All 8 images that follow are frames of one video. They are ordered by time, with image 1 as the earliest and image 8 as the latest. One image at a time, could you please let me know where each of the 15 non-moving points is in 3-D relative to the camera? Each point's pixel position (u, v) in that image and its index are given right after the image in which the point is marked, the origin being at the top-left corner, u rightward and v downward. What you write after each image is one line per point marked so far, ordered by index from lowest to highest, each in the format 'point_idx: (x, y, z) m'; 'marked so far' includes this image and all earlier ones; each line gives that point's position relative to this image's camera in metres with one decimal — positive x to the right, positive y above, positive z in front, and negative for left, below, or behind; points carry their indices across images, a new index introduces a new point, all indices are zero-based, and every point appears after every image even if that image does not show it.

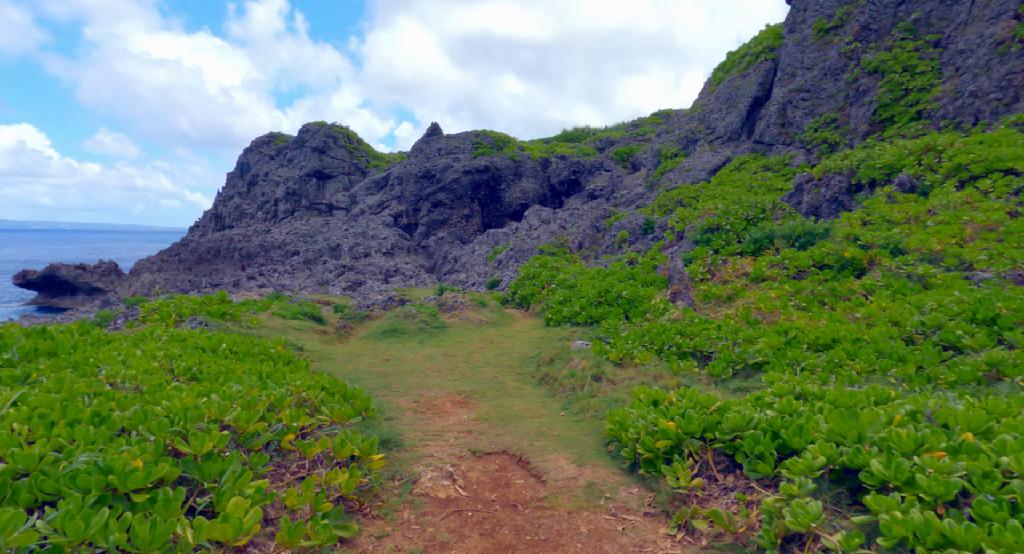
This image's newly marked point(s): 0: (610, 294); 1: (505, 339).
0: (+2.6, -0.5, +15.4) m
1: (-0.2, -1.5, +14.0) m
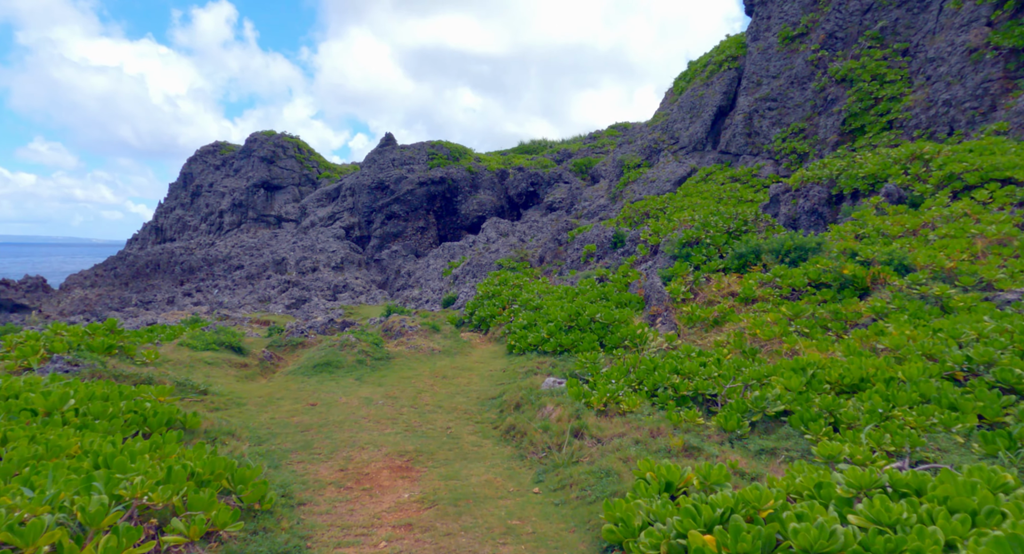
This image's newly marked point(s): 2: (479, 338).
0: (+1.6, -0.9, +13.5) m
1: (-1.0, -2.0, +11.9) m
2: (-0.9, -1.8, +16.2) m
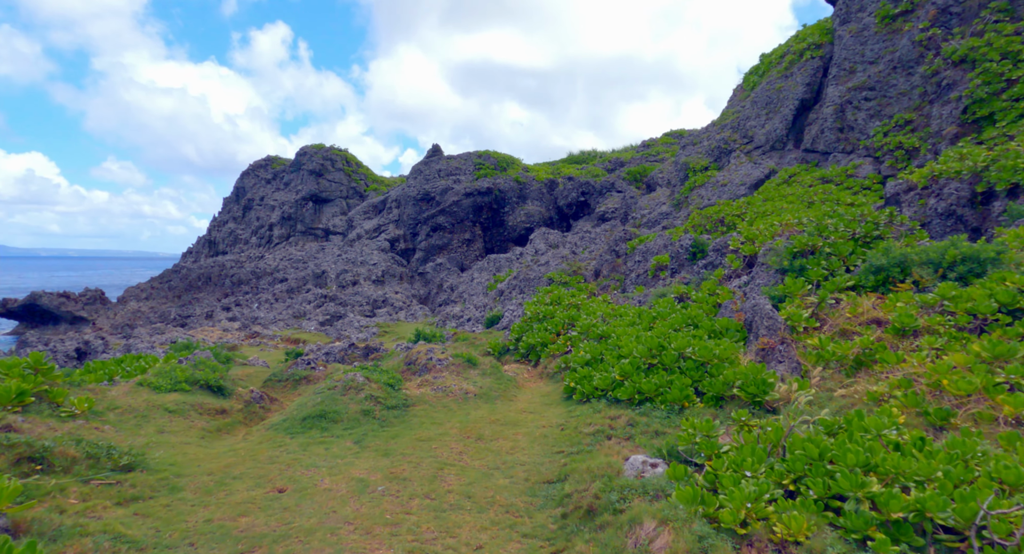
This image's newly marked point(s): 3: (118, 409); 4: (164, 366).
0: (+2.6, -1.3, +10.0) m
1: (-0.1, -2.3, +8.6) m
2: (+0.4, -2.2, +12.8) m
3: (-5.6, -1.9, +8.3) m
4: (-6.0, -1.5, +10.1) m
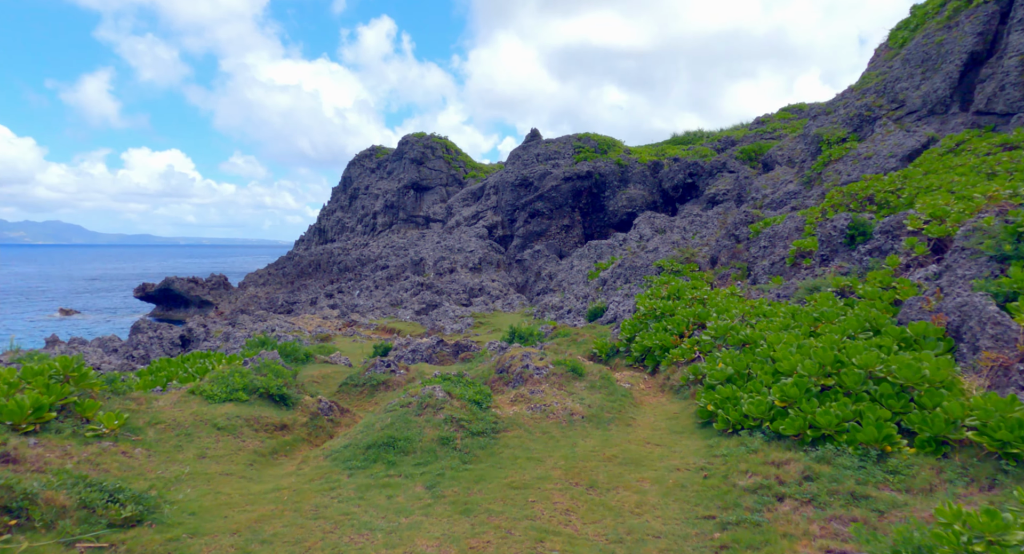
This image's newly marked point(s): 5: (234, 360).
0: (+4.2, -1.2, +7.3) m
1: (+1.2, -2.2, +6.4) m
2: (+2.4, -2.0, +10.5) m
3: (-4.2, -1.8, +7.0) m
4: (-4.3, -1.4, +8.8) m
5: (-4.5, -1.4, +9.5) m
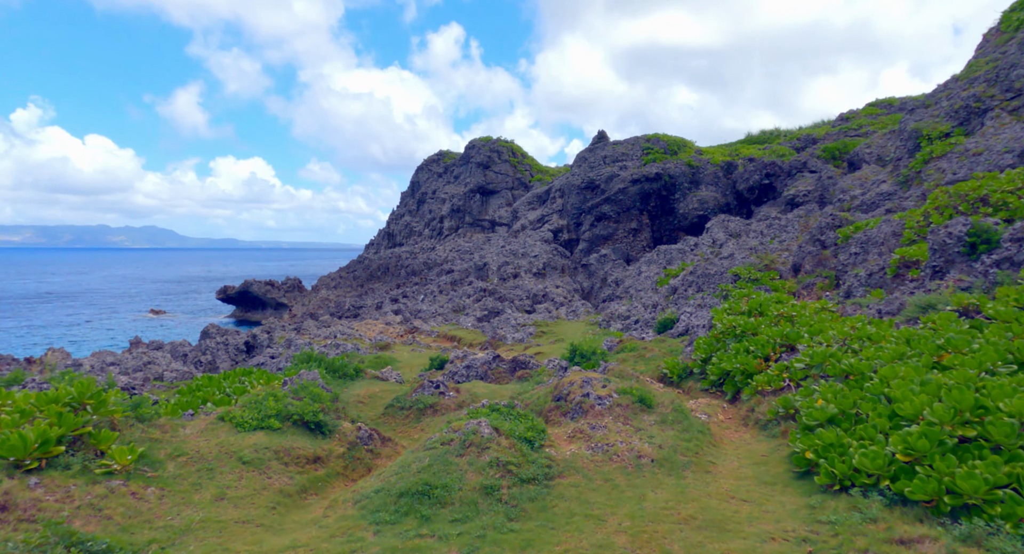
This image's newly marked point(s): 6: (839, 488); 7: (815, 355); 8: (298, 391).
0: (+4.7, -1.4, +5.8) m
1: (+1.7, -2.4, +5.2) m
2: (+3.3, -2.2, +9.2) m
3: (-3.6, -2.0, +6.4) m
4: (-3.5, -1.6, +8.2) m
5: (-3.7, -1.6, +9.0) m
6: (+3.4, -2.2, +6.2) m
7: (+4.6, -1.2, +9.0) m
8: (-3.1, -1.6, +8.4) m
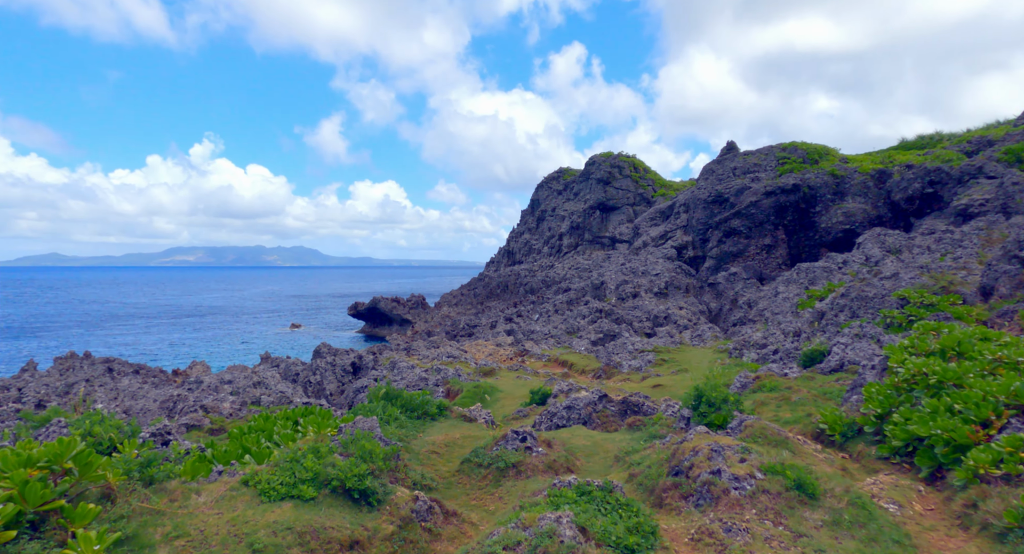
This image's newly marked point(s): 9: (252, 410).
0: (+5.2, -1.7, +2.8) m
1: (+2.1, -2.6, +2.8) m
2: (+4.5, -2.6, +6.3) m
3: (-2.9, -2.2, +5.1) m
4: (-2.4, -1.9, +6.8) m
5: (-2.4, -1.9, +7.6) m
6: (+4.0, -2.5, +3.4) m
7: (+5.7, -1.6, +5.9) m
8: (-1.9, -2.0, +6.9) m
9: (-6.8, -3.5, +15.5) m
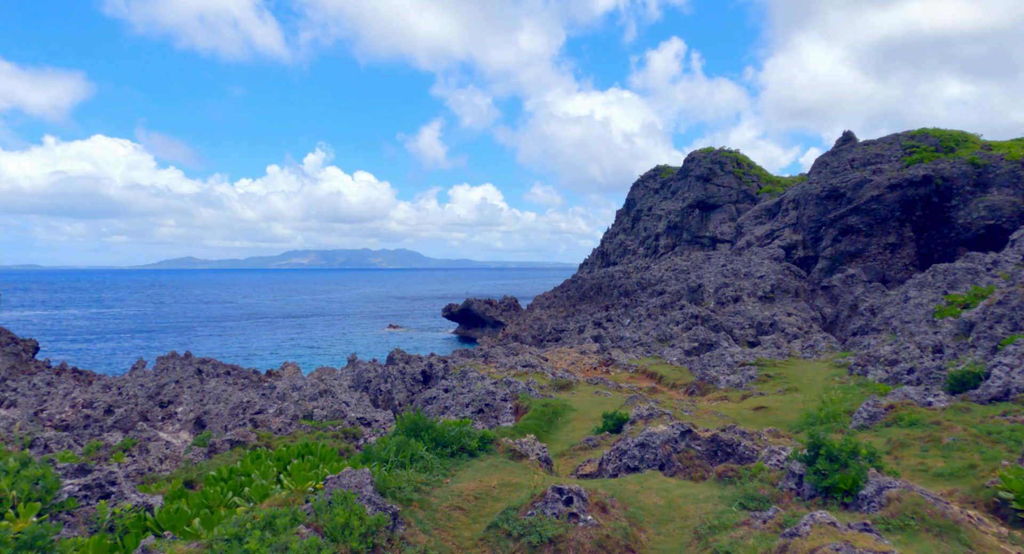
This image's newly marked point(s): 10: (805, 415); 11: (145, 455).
0: (+4.7, -1.8, 0.0) m
1: (+1.6, -2.7, +0.5) m
2: (+4.6, -2.7, +3.6) m
3: (-2.9, -2.3, +3.6) m
4: (-2.2, -2.0, +5.2) m
5: (-2.0, -2.0, +6.0) m
6: (+3.6, -2.6, +0.8) m
7: (+5.7, -1.6, +3.1) m
8: (-1.7, -2.0, +5.2) m
9: (-5.1, -3.6, +14.4) m
10: (+7.8, -3.6, +15.6) m
11: (-6.1, -3.0, +9.9) m
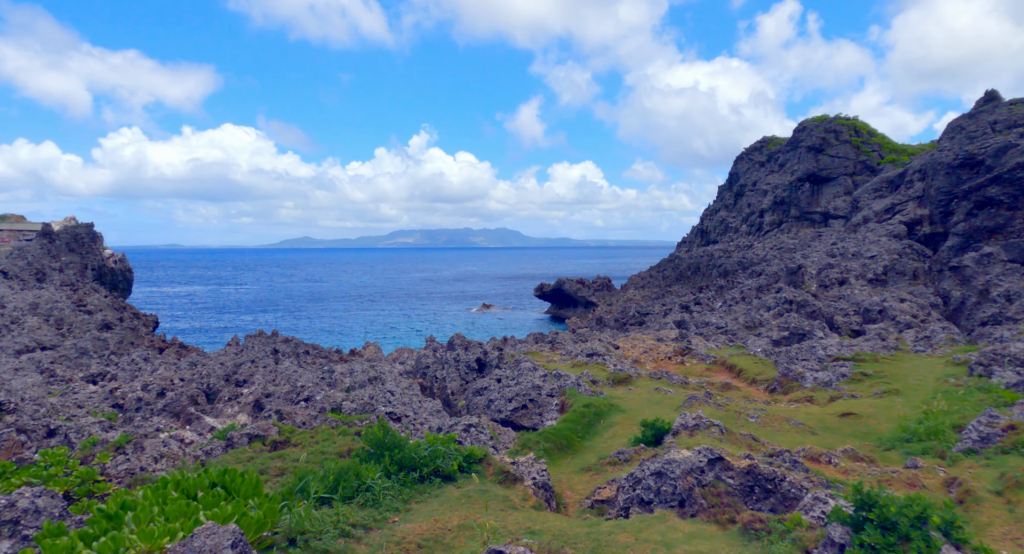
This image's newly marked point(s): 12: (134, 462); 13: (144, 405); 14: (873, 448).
0: (+3.0, -2.1, -1.9) m
1: (+0.1, -3.0, -0.9) m
2: (+3.5, -2.9, +1.7) m
3: (-3.9, -2.4, +2.8) m
4: (-2.9, -2.1, +4.3) m
5: (-2.6, -2.1, +5.1) m
6: (+2.1, -2.8, -0.9) m
7: (+4.5, -1.8, +0.9) m
8: (-2.4, -2.1, +4.2) m
9: (-4.3, -3.3, +14.0) m
10: (+8.6, -3.4, +13.0) m
11: (-6.1, -2.9, +9.6) m
12: (-6.0, -2.9, +9.3) m
13: (-10.1, -3.5, +16.1) m
14: (+7.3, -2.9, +12.3) m
